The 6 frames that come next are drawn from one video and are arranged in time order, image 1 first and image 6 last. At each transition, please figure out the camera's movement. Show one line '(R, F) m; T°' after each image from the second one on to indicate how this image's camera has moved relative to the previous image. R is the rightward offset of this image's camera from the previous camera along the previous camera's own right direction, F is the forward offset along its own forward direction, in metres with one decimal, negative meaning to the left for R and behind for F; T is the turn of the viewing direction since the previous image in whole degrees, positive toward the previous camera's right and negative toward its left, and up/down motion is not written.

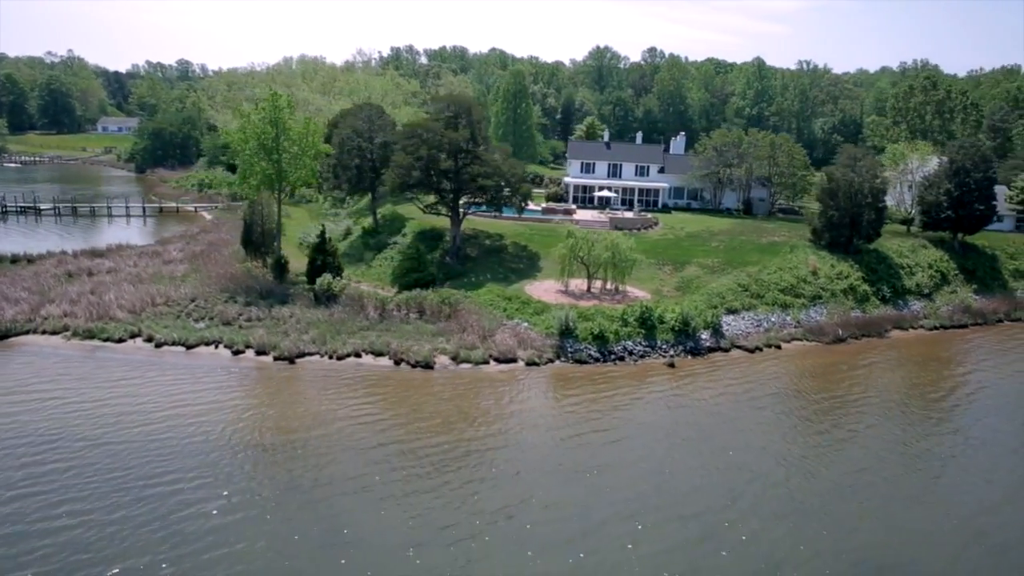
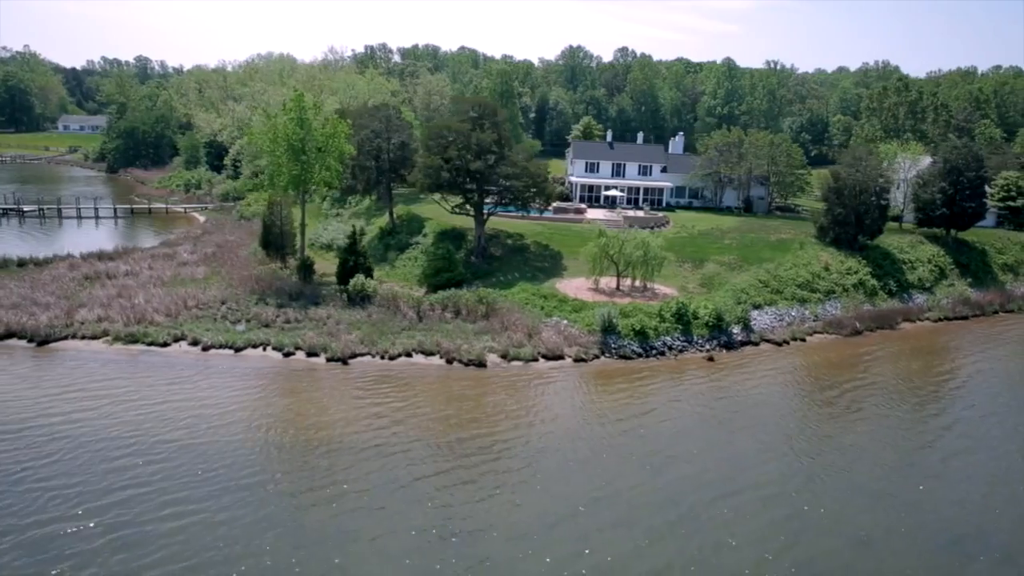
(-3.2, -0.5) m; +3°
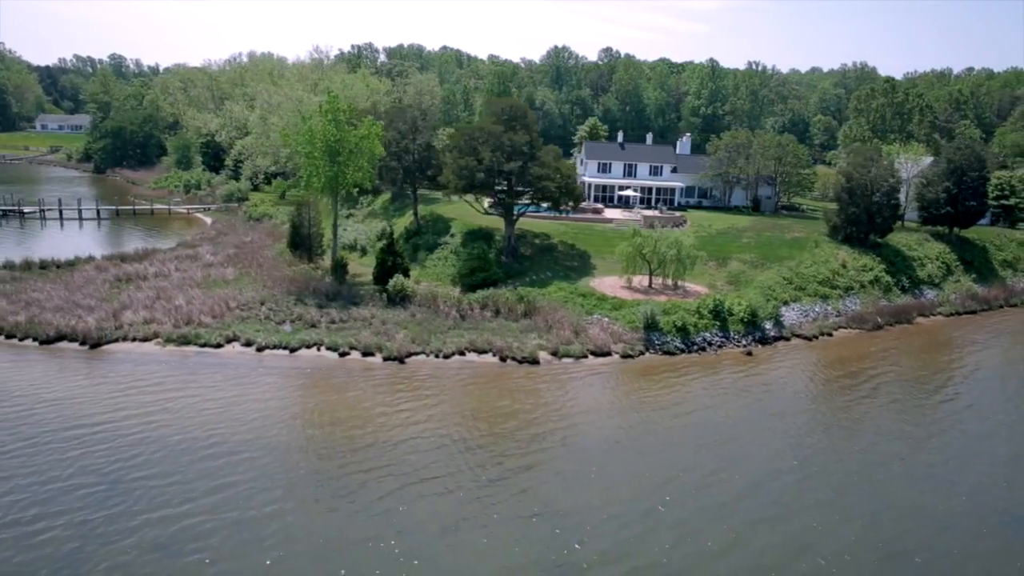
(-2.9, -0.6) m; +2°
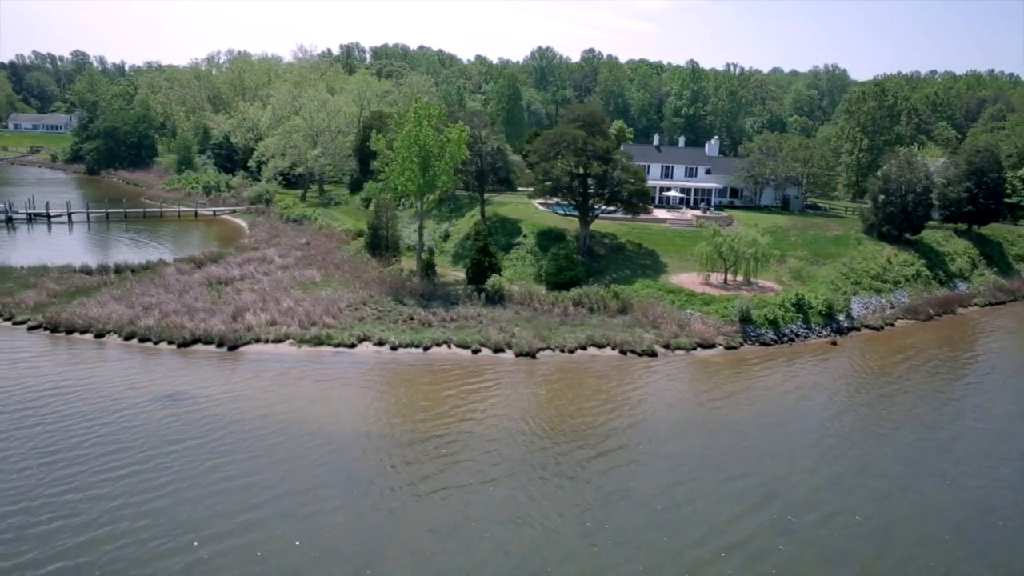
(-6.4, -1.5) m; +3°
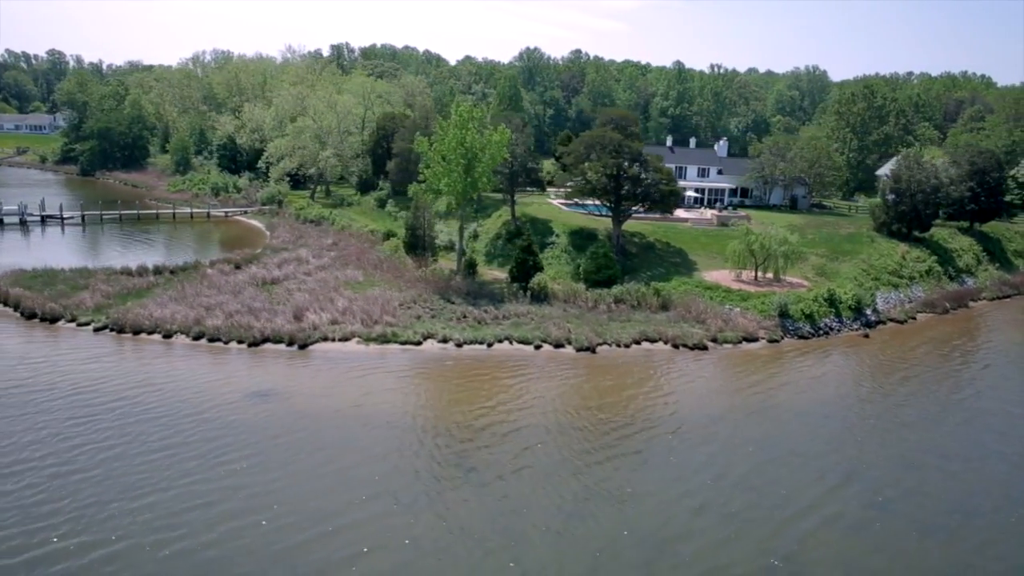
(-3.4, -1.0) m; +2°
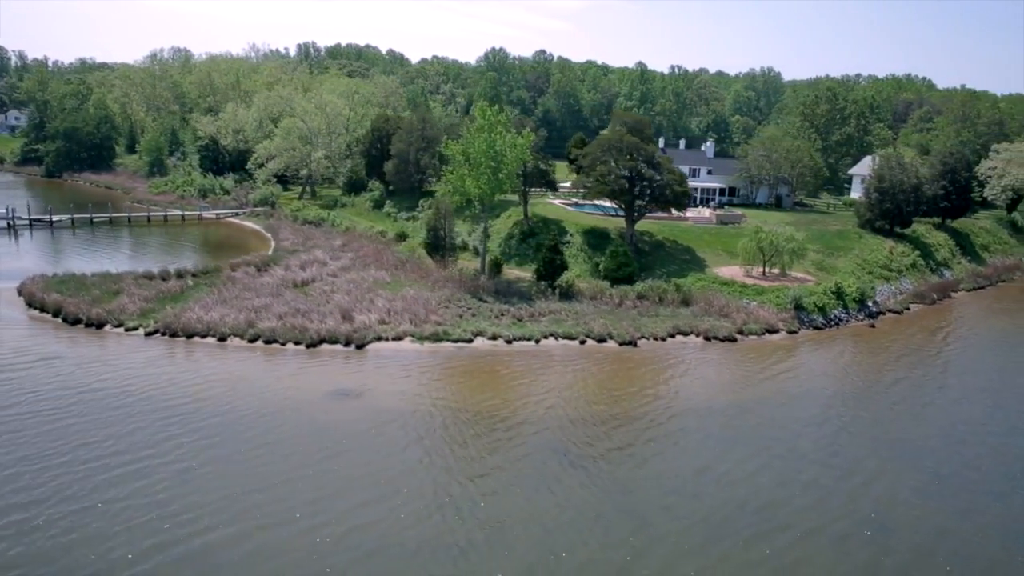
(-4.0, -1.2) m; +4°
